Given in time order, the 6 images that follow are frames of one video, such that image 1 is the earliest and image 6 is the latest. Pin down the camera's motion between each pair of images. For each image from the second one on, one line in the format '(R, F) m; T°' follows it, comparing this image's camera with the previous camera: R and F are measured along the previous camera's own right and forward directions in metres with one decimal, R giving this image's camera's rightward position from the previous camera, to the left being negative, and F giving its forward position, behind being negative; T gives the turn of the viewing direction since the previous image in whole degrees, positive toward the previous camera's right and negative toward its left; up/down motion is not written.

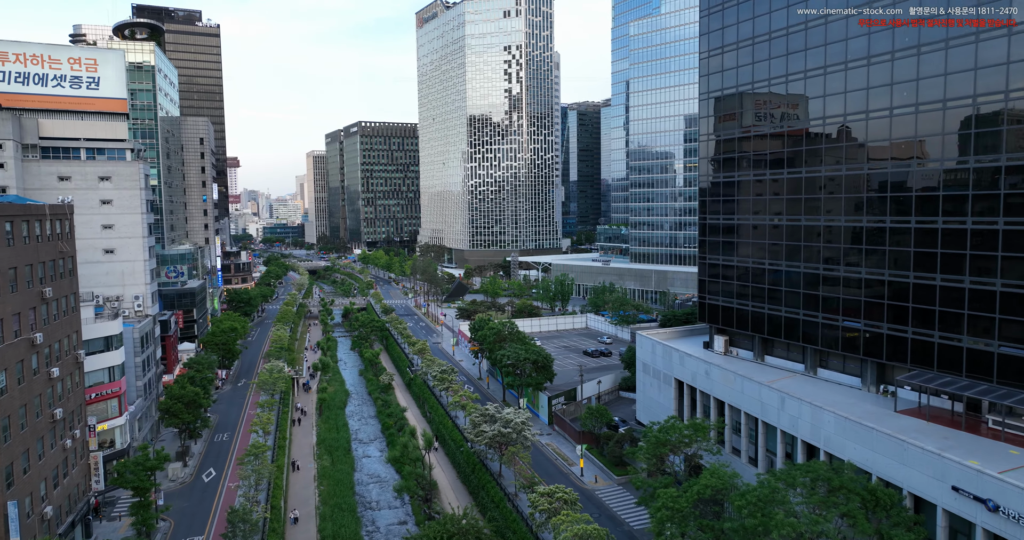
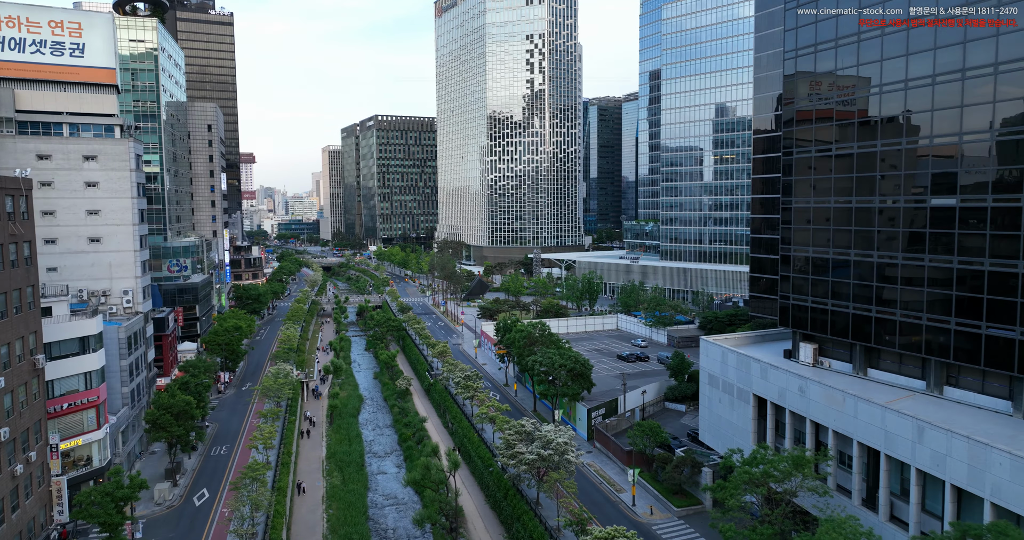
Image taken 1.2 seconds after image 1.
(-1.7, +7.8) m; -1°
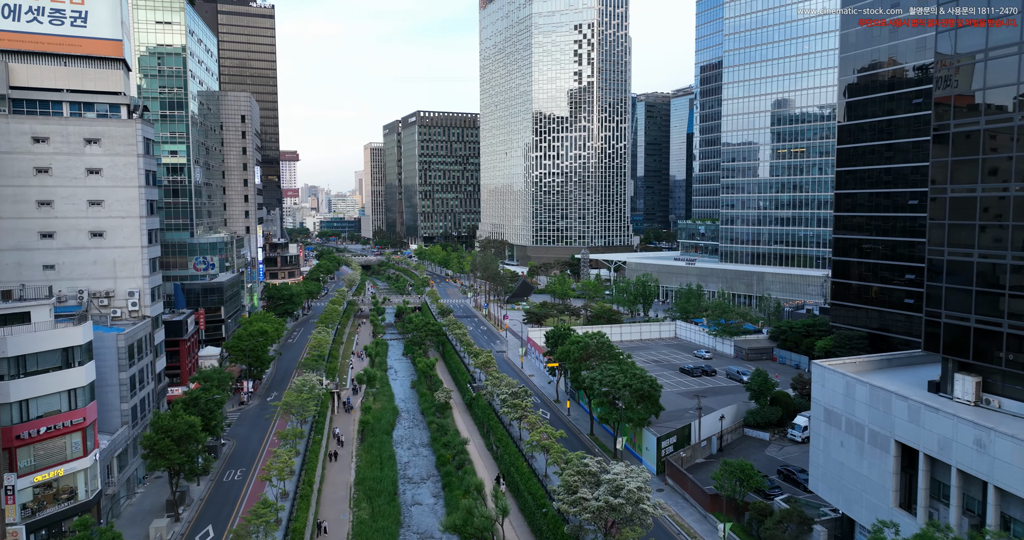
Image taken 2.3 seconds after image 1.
(-1.2, +8.3) m; -3°
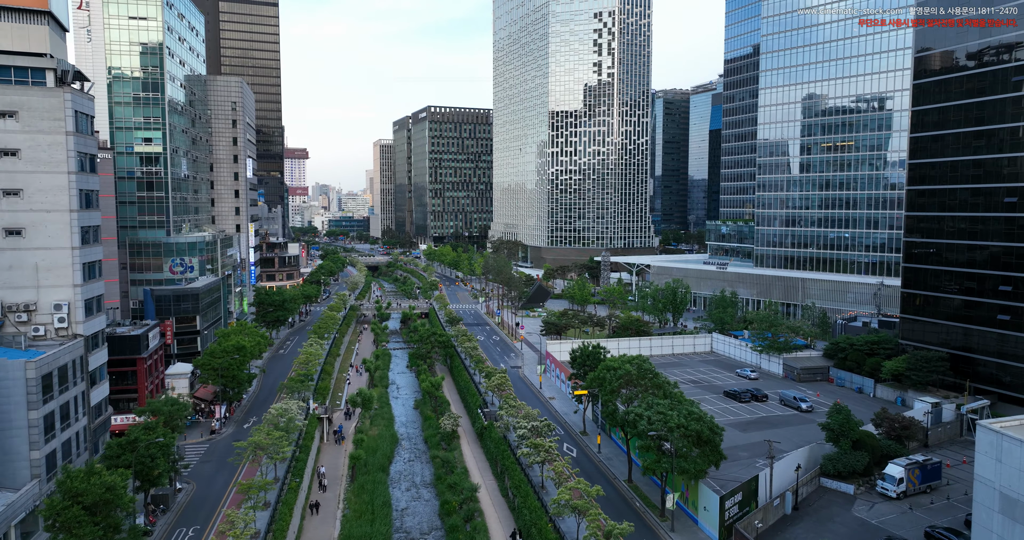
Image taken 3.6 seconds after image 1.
(-0.7, +10.7) m; -1°
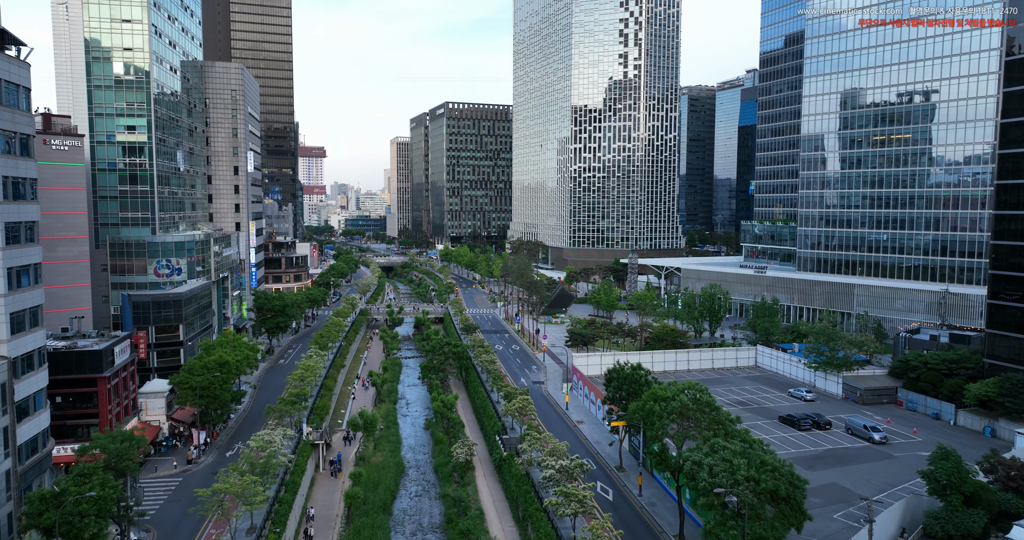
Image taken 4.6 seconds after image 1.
(-0.5, +8.6) m; -1°
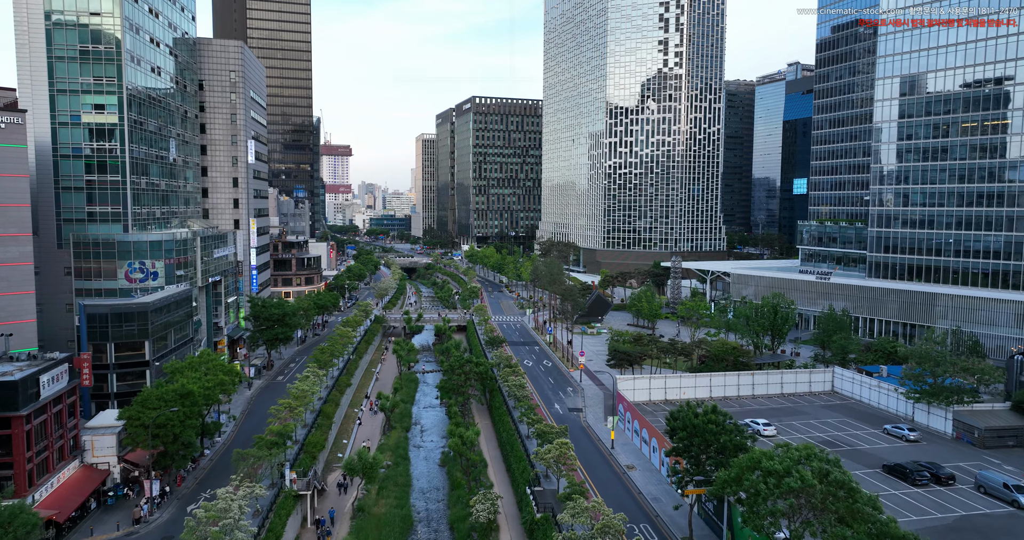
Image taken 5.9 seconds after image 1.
(-0.6, +11.5) m; -2°
